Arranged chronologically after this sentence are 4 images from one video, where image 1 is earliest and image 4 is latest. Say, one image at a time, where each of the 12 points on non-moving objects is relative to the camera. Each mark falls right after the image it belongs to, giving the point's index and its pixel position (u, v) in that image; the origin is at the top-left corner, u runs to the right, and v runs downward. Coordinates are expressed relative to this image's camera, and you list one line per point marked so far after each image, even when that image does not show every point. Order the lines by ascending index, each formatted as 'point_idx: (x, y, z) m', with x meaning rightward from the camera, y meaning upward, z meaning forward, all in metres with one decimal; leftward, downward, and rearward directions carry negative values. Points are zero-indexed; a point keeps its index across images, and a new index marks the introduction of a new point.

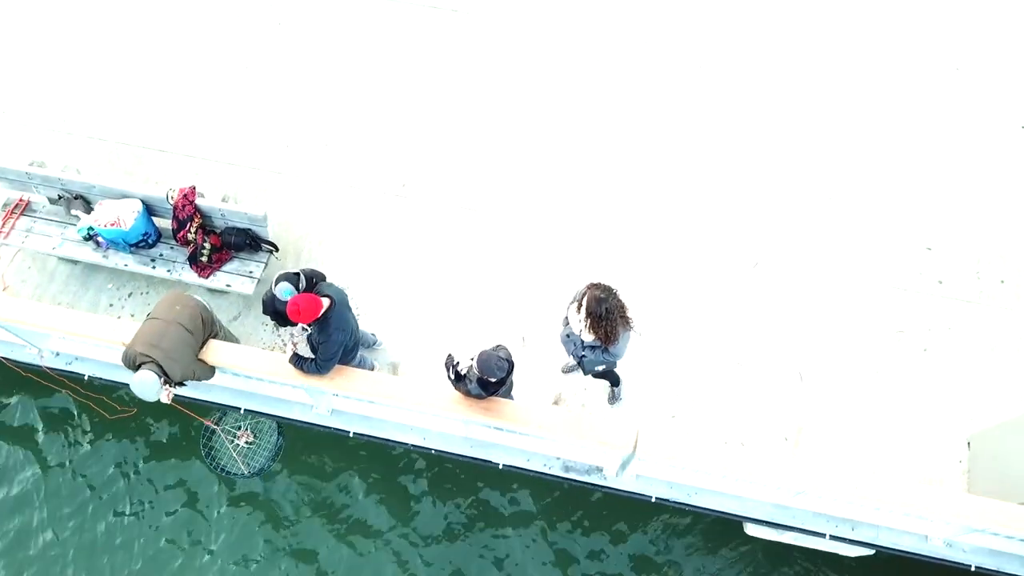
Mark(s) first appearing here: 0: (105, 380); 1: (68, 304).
0: (-3.6, -0.8, +7.0) m
1: (-3.9, -0.1, +7.0) m
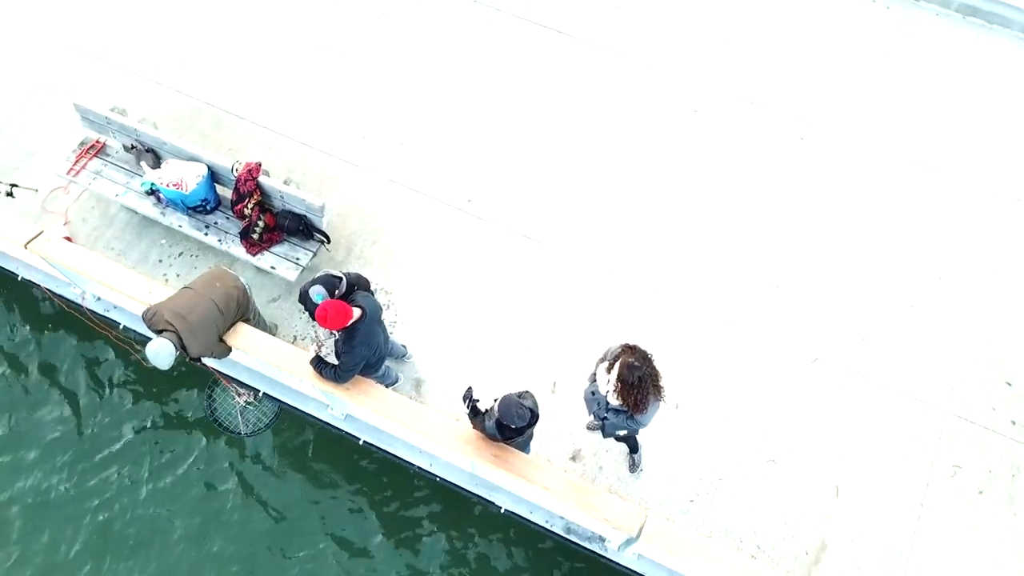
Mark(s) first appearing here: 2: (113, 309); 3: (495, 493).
0: (-3.3, -0.4, +7.1) m
1: (-3.5, +0.3, +7.0) m
2: (-3.5, -0.2, +7.0) m
3: (-0.1, -1.6, +6.4) m
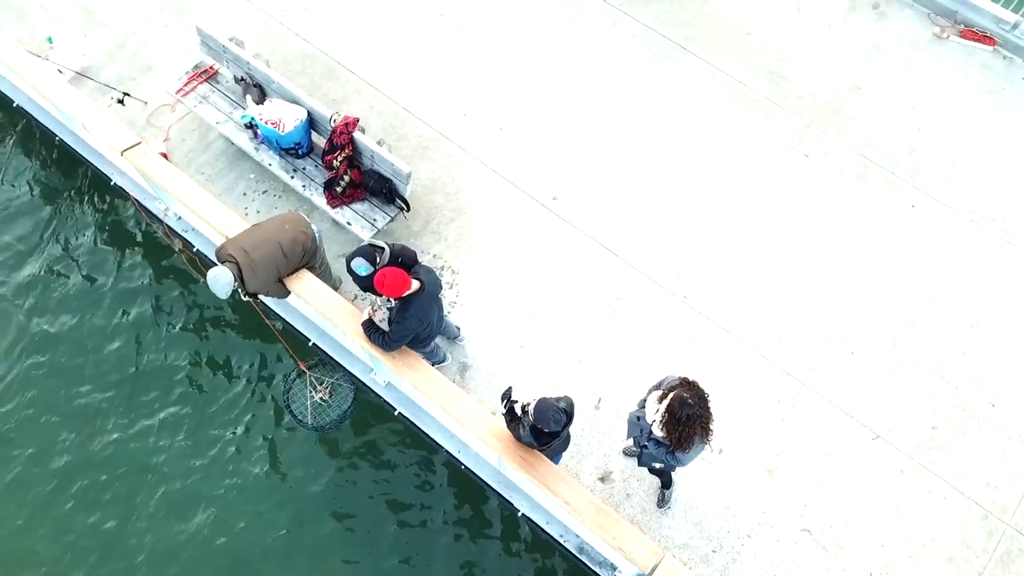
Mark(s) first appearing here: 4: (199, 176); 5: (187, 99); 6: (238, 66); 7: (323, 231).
0: (-2.7, +0.3, +7.2) m
1: (-2.7, +1.0, +7.2) m
2: (-2.9, +0.5, +7.2) m
3: (0.0, -1.6, +6.3) m
4: (-2.8, +1.0, +7.2) m
5: (-2.9, +1.7, +7.1) m
6: (-2.4, +1.9, +7.0) m
7: (-1.7, +0.5, +7.0) m
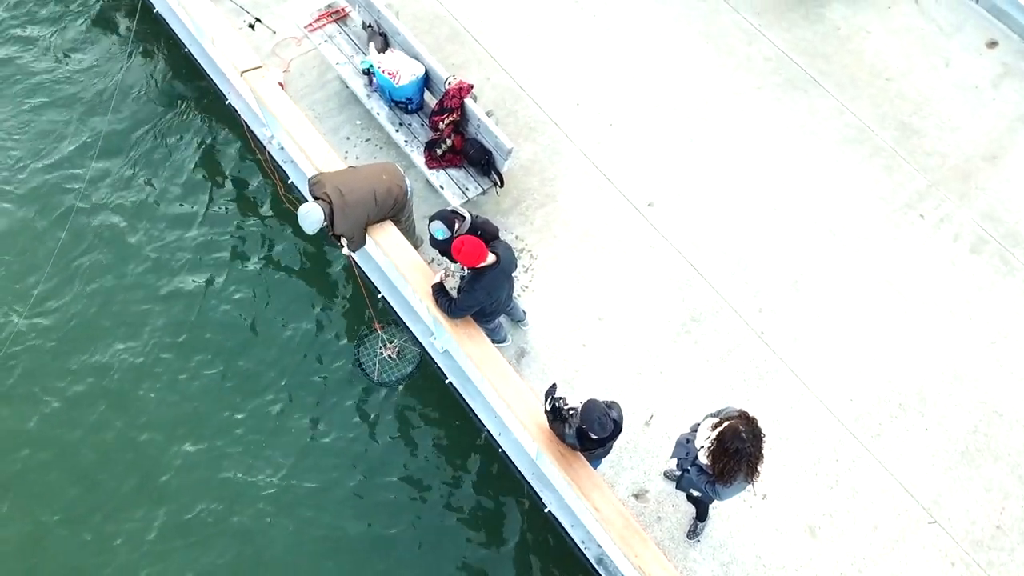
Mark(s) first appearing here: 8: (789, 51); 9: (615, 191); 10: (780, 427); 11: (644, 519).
0: (-1.9, +0.9, +7.3) m
1: (-1.8, +1.6, +7.3) m
2: (-2.0, +1.1, +7.3) m
3: (+0.3, -1.6, +6.2) m
4: (-1.9, +1.6, +7.3) m
5: (-1.8, +2.3, +7.2) m
6: (-1.3, +2.4, +7.1) m
7: (-0.9, +0.9, +7.0) m
8: (+2.8, +2.4, +8.1) m
9: (+0.9, +0.9, +7.2) m
10: (+2.1, -1.1, +6.3) m
11: (+1.0, -1.7, +5.9) m
